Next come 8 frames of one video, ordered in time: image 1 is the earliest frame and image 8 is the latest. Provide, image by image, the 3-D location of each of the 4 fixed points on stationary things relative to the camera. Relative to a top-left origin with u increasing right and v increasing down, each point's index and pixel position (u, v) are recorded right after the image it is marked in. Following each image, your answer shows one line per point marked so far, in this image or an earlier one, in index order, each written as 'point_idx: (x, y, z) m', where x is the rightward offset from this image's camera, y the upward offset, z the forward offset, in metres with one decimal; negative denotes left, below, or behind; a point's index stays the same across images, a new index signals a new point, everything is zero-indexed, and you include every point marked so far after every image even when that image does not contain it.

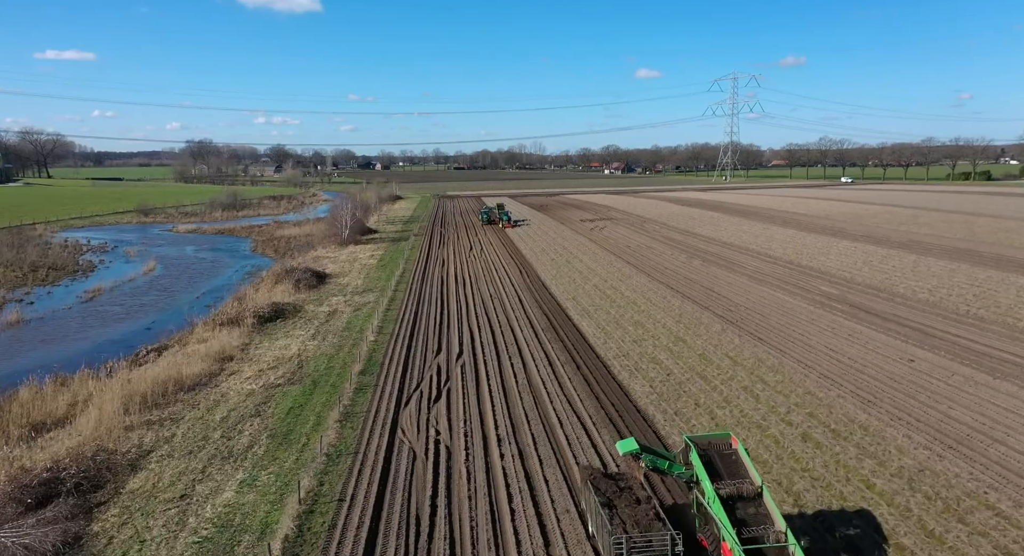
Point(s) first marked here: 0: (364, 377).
0: (-4.0, -2.7, +18.4) m
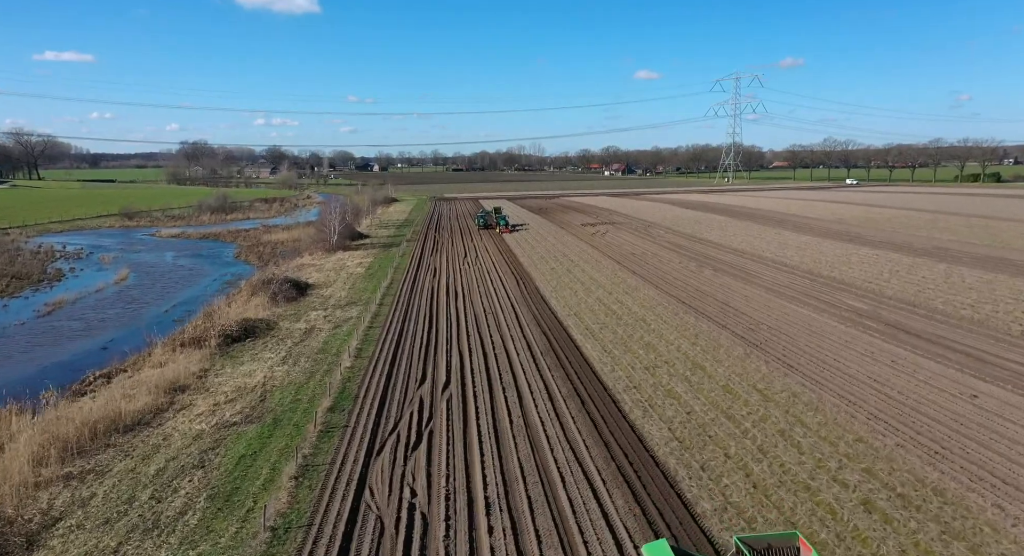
0: (-4.1, -3.2, +15.8) m
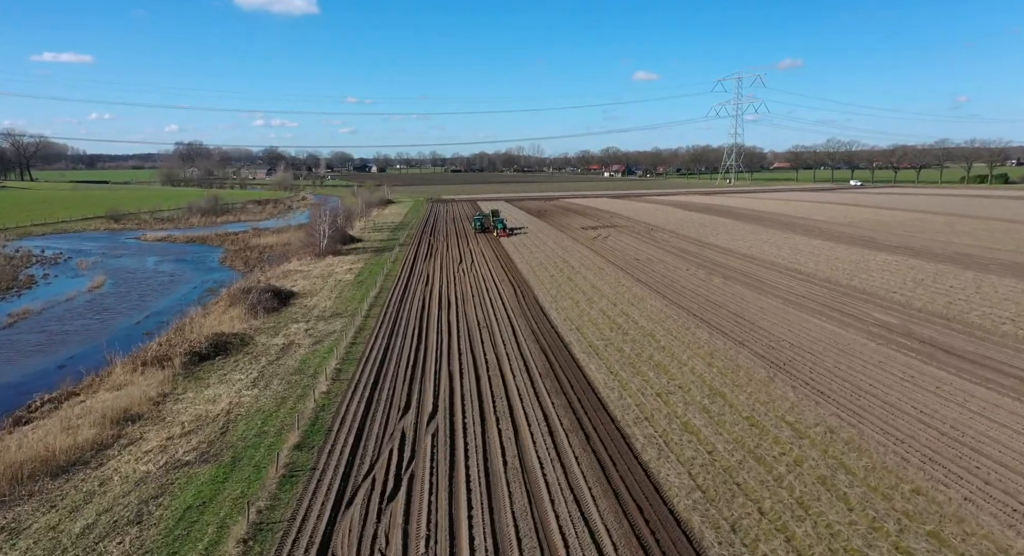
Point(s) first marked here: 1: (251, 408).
0: (-4.2, -3.5, +13.7) m
1: (-6.4, -3.2, +16.8) m
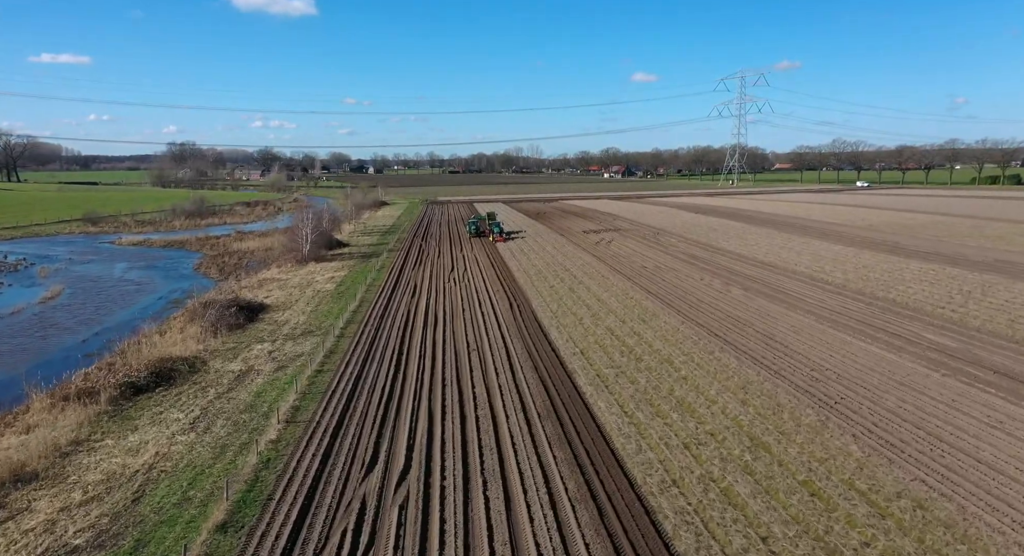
0: (-4.4, -3.9, +10.4) m
1: (-6.6, -3.6, +13.6) m
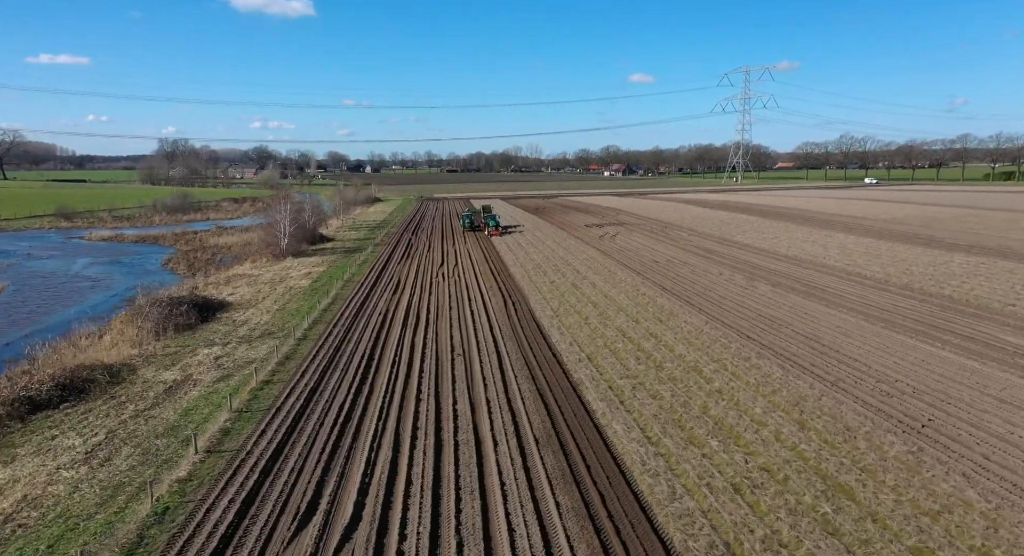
0: (-4.6, -3.7, +6.9) m
1: (-6.7, -3.4, +10.0) m
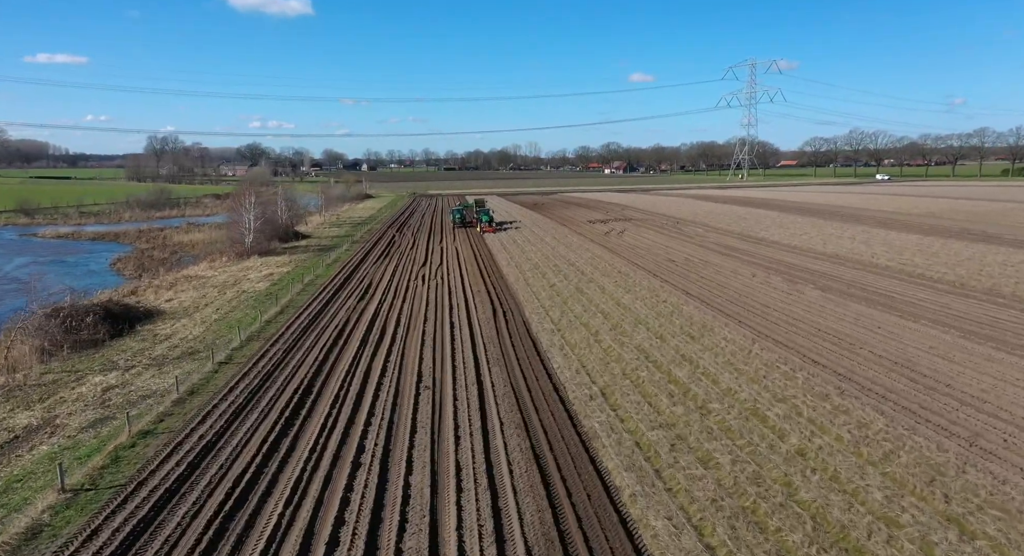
0: (-4.8, -3.8, +2.3) m
1: (-7.0, -3.5, +5.4) m
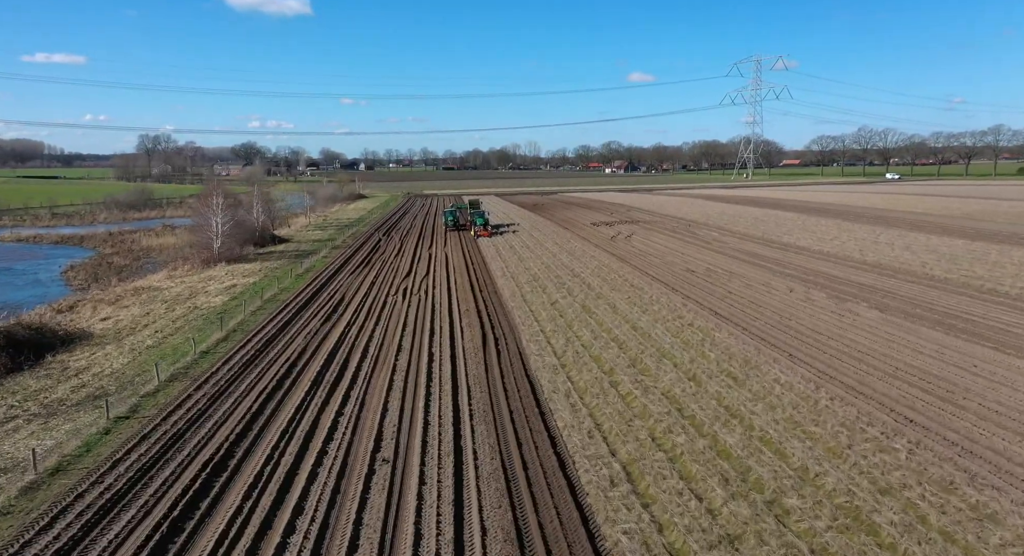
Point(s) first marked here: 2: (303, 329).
0: (-4.9, -4.2, -1.2) m
1: (-7.1, -4.0, +1.9) m
2: (-5.3, -1.3, +17.3) m
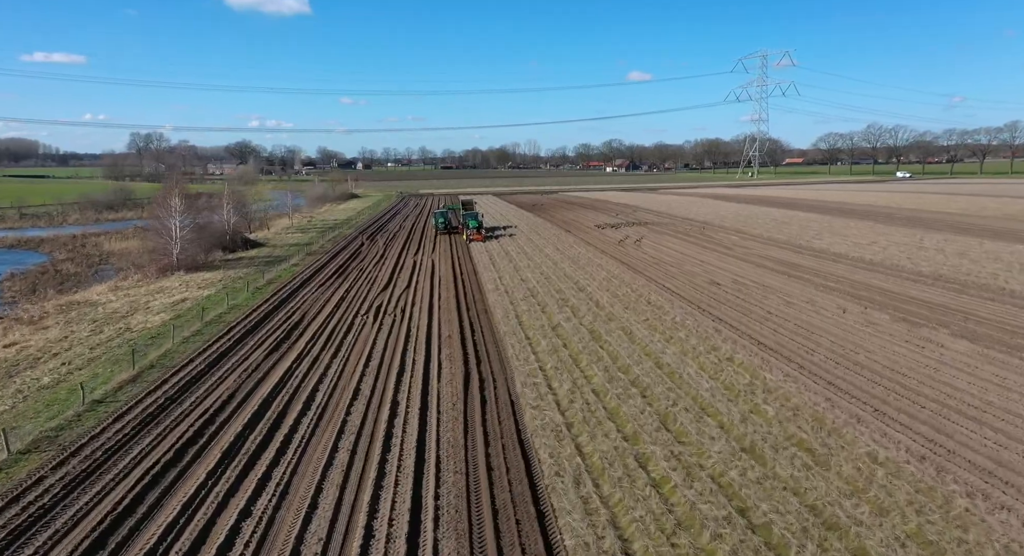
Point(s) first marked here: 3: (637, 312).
0: (-5.1, -4.7, -4.8) m
1: (-7.3, -4.4, -1.7) m
2: (-5.5, -1.7, +13.7) m
3: (+3.1, -0.8, +16.7) m
